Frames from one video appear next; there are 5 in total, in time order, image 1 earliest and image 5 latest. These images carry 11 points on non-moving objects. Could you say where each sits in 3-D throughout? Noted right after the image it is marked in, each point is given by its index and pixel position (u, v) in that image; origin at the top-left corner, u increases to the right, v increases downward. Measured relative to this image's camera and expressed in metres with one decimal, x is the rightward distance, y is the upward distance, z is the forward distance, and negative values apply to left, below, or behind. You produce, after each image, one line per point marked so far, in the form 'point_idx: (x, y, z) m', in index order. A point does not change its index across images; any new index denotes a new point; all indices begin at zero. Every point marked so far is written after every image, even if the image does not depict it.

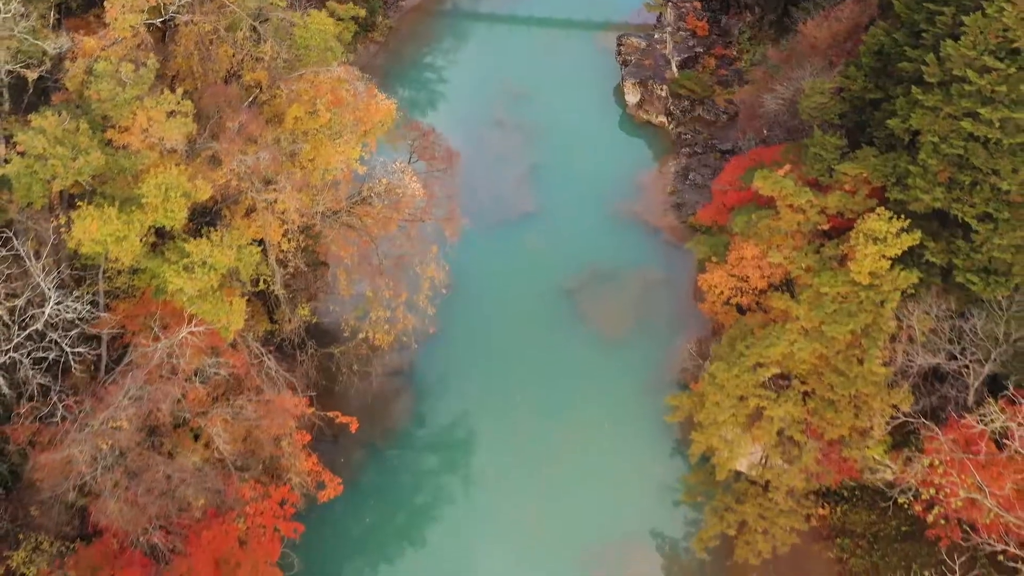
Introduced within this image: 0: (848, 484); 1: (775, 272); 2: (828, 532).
0: (+4.5, -2.7, +15.7) m
1: (+3.2, +0.2, +14.4) m
2: (+4.3, -3.3, +15.7) m
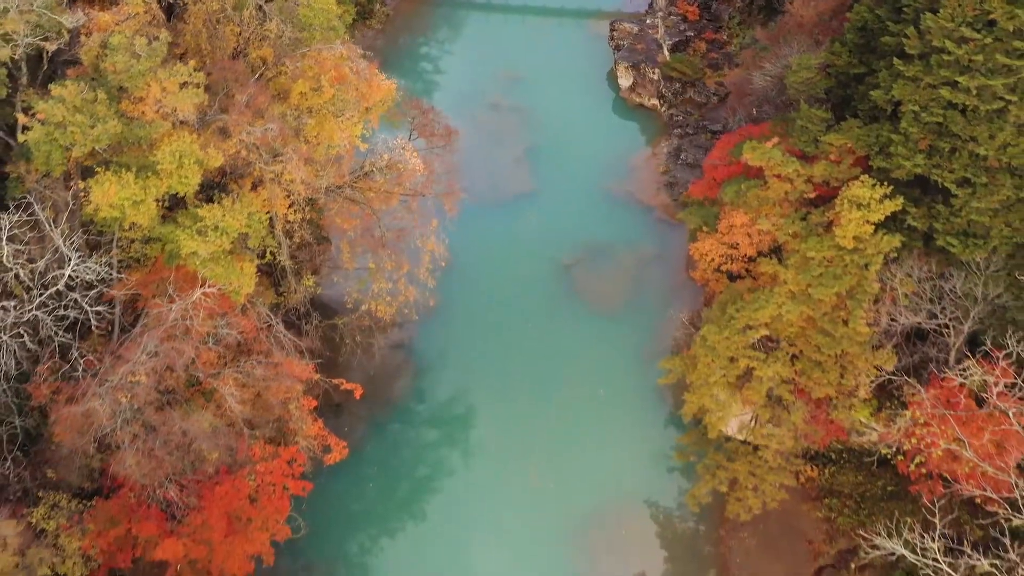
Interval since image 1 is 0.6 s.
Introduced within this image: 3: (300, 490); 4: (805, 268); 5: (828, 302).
0: (+4.5, -2.2, +16.2) m
1: (+3.2, +0.6, +14.9) m
2: (+4.3, -2.9, +16.3) m
3: (-2.6, -2.5, +14.4) m
4: (+3.5, +0.2, +14.0) m
5: (+3.7, -0.2, +13.8) m
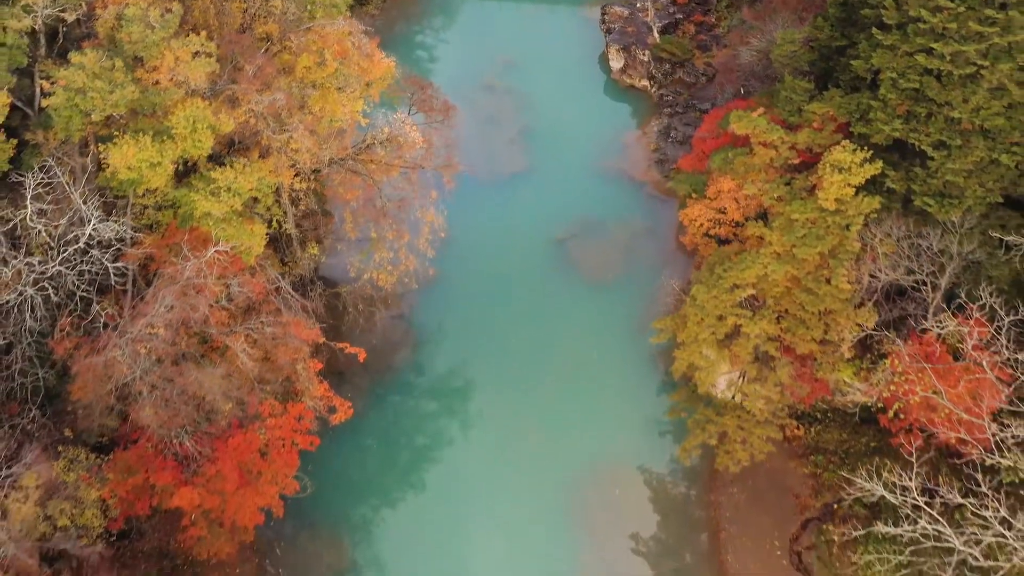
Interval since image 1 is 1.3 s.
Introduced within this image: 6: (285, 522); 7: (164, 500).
0: (+4.5, -1.7, +16.9) m
1: (+3.2, +1.1, +15.6) m
2: (+4.2, -2.4, +16.9) m
3: (-2.6, -2.0, +15.0) m
4: (+3.5, +0.7, +14.7) m
5: (+3.7, +0.3, +14.5) m
6: (-3.3, -3.5, +17.0) m
7: (-4.0, -2.4, +13.3) m
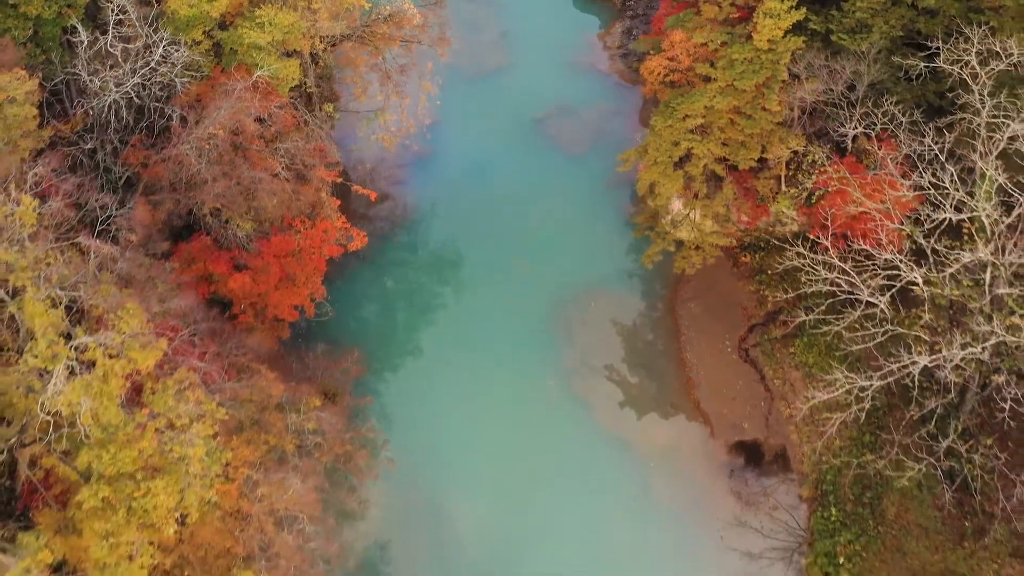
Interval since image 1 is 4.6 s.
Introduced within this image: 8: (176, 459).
0: (+4.3, +0.9, +19.9) m
1: (+3.0, +3.7, +18.6) m
2: (+4.1, +0.3, +20.0) m
3: (-2.7, +0.5, +17.9) m
4: (+3.3, +3.3, +17.7) m
5: (+3.6, +3.0, +17.5) m
6: (-3.5, -1.0, +19.9) m
7: (-4.0, 0.0, +16.2) m
8: (-3.2, -1.6, +11.1) m
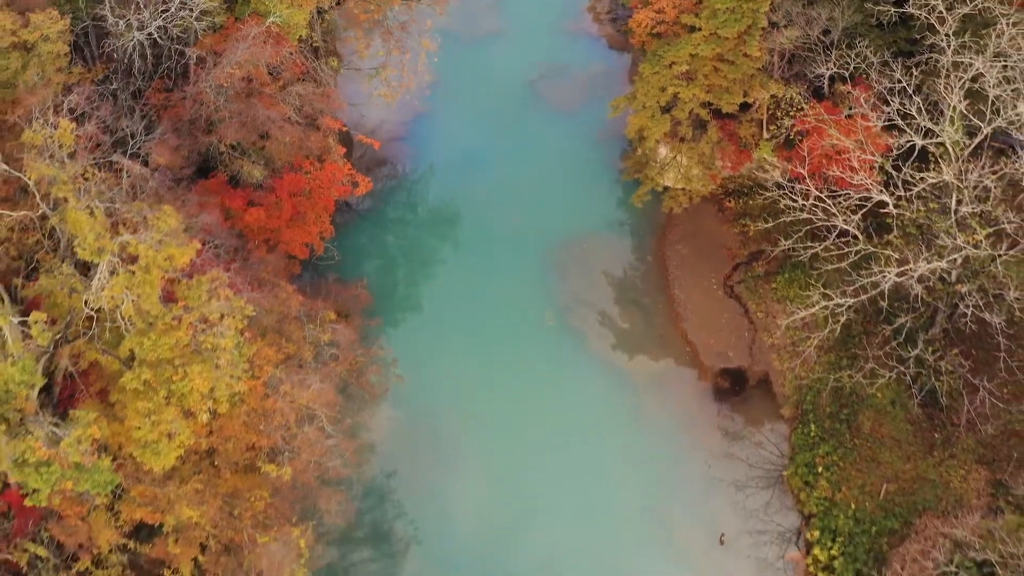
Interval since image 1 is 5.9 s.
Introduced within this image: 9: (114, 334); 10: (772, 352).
0: (+4.2, +2.0, +21.1) m
1: (+2.9, +4.8, +19.7) m
2: (+4.0, +1.3, +21.1) m
3: (-2.8, +1.5, +19.0) m
4: (+3.2, +4.4, +18.8) m
5: (+3.5, +4.0, +18.6) m
6: (-3.5, 0.0, +20.9) m
7: (-4.1, +1.0, +17.2) m
8: (-3.1, -0.7, +12.1) m
9: (-4.1, -0.5, +12.1) m
10: (+4.3, -1.1, +19.0) m
